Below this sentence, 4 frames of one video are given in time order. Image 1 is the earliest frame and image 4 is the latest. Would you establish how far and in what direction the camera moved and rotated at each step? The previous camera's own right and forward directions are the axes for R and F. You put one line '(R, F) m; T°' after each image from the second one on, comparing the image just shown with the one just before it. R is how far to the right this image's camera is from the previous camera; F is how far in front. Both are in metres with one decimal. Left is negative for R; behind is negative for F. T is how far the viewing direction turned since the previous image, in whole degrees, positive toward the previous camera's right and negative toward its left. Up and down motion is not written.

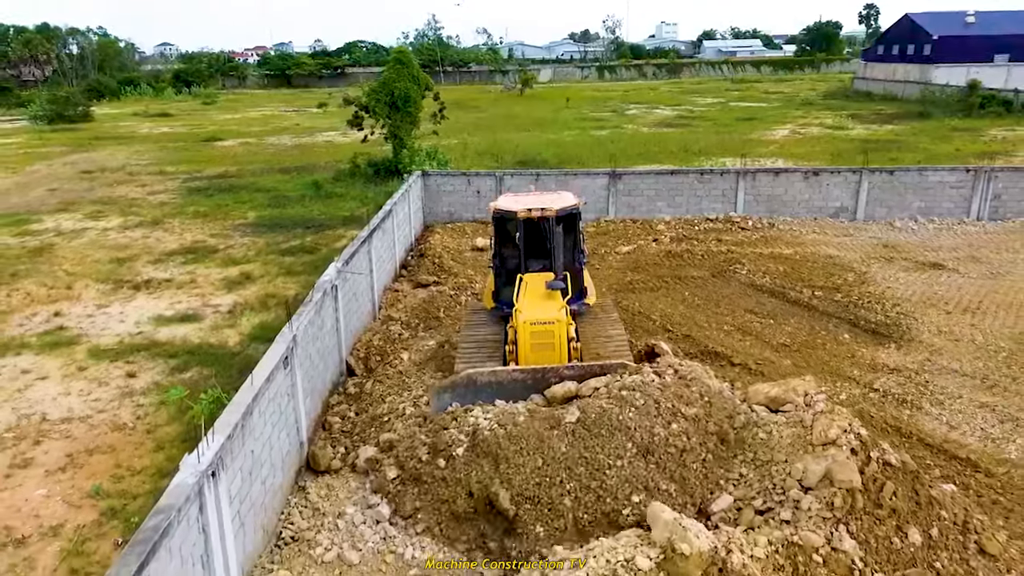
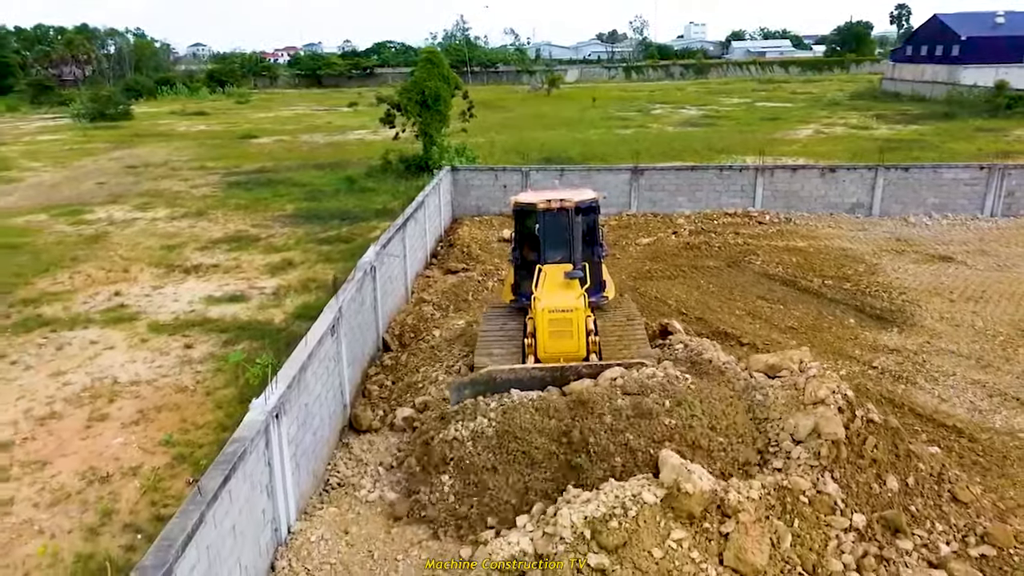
(0.0, -0.8) m; -2°
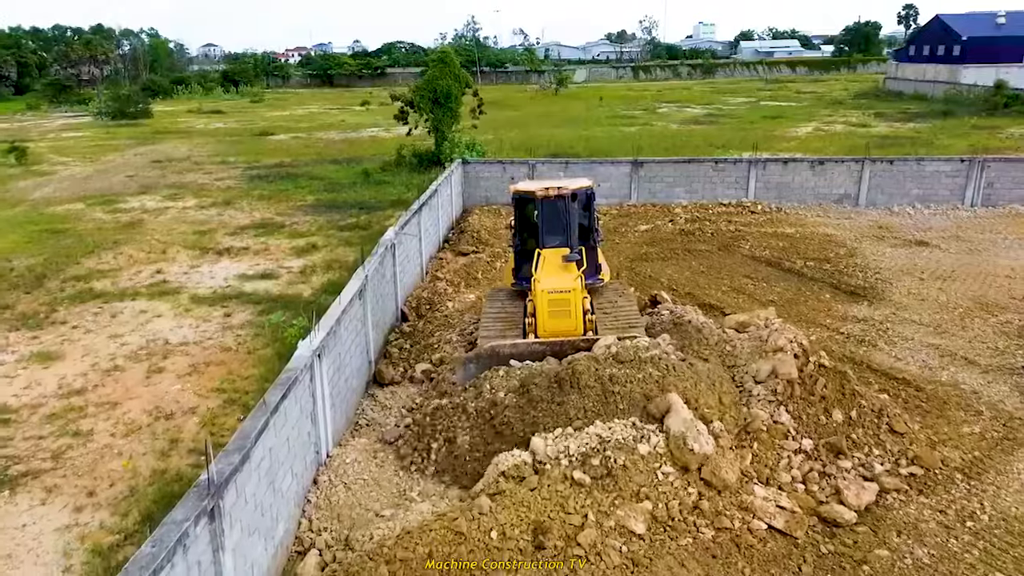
(0.0, -1.2) m; -1°
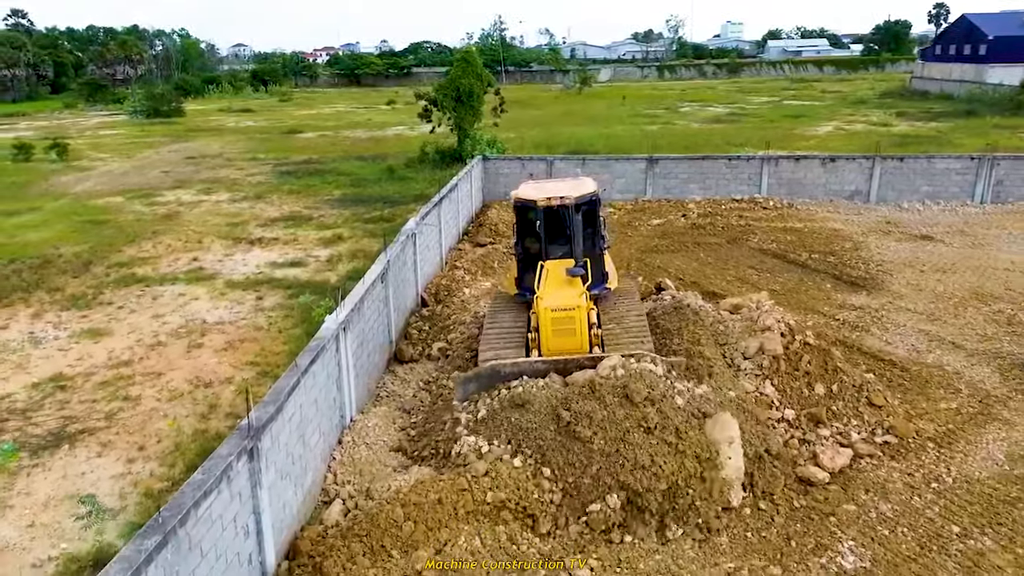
(+0.2, -0.7) m; -2°
